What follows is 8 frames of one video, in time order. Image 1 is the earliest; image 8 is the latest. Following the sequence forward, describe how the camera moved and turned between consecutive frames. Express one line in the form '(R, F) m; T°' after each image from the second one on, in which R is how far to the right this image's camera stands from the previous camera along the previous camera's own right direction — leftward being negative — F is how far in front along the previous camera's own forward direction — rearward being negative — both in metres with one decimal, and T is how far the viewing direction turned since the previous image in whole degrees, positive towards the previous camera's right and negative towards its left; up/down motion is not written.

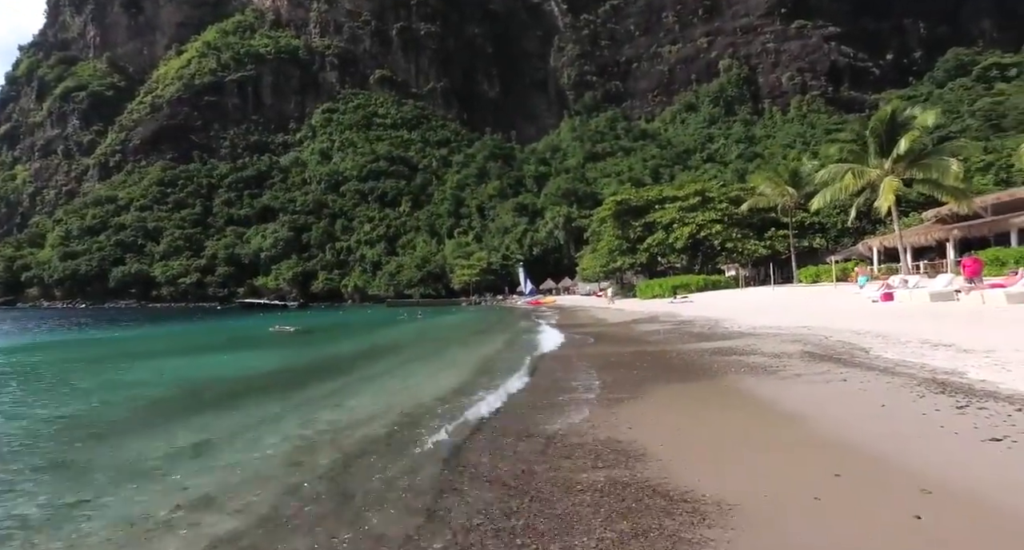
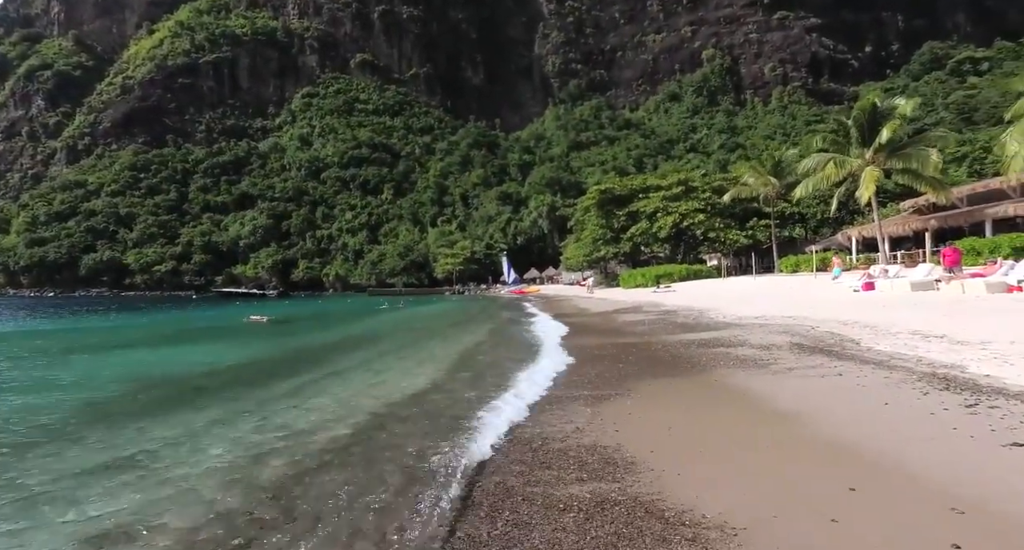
(+0.1, +0.5) m; +1°
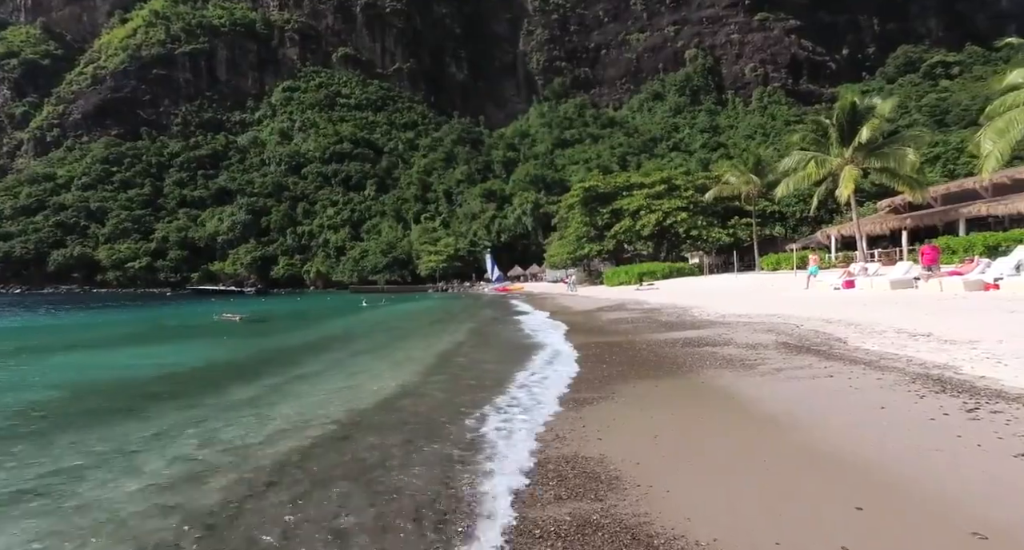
(+0.1, +0.4) m; +1°
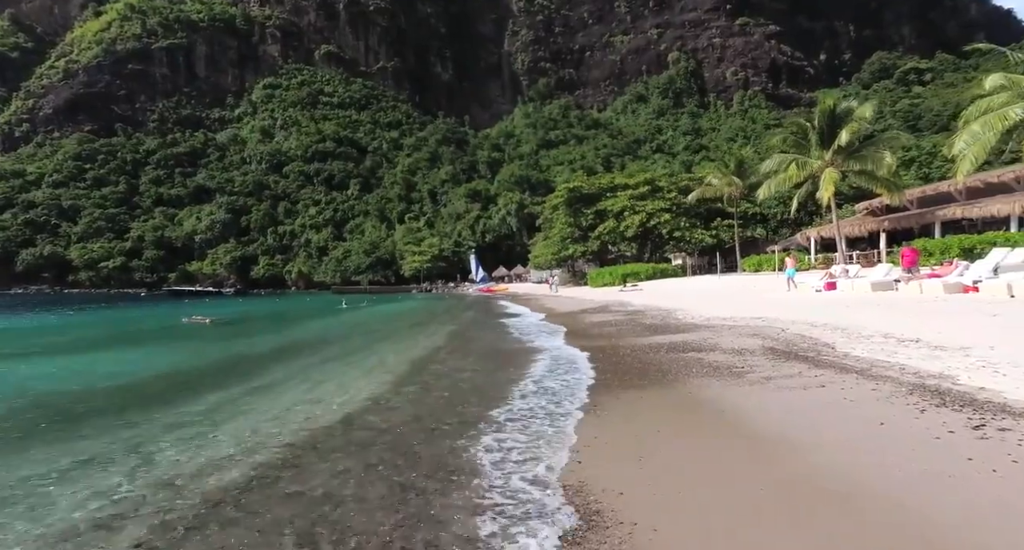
(+0.1, +0.4) m; +1°
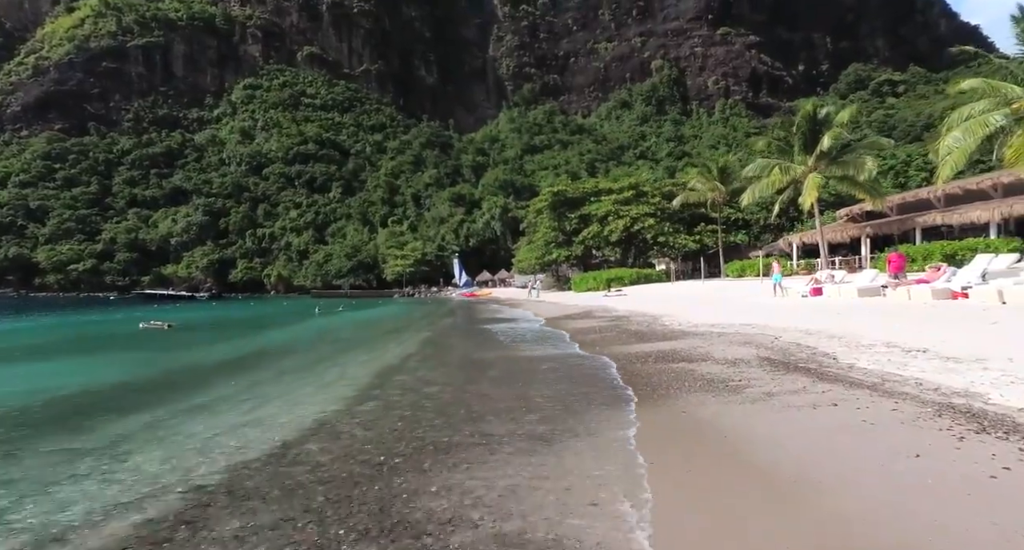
(+0.1, +0.8) m; +1°
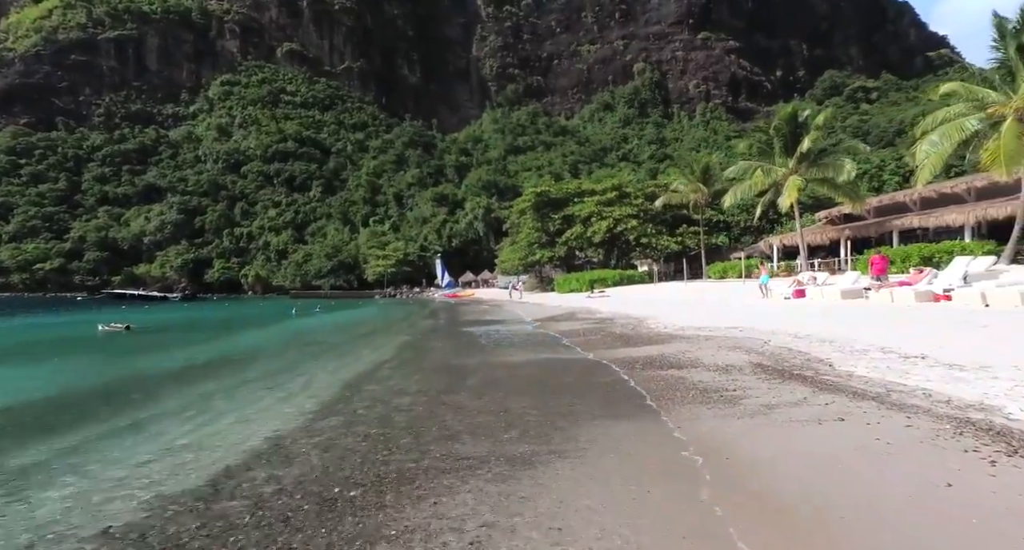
(0.0, +0.6) m; +1°
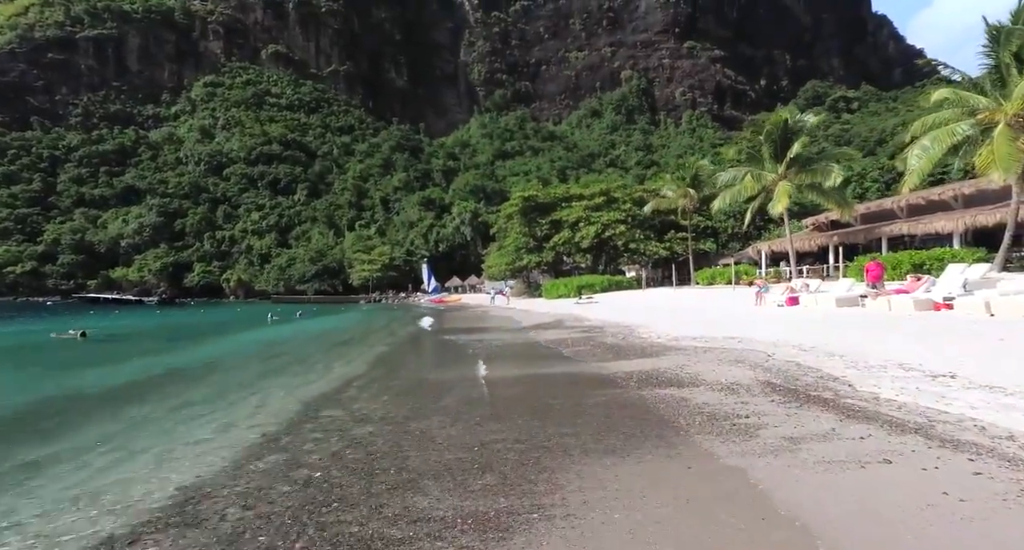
(+0.1, +1.0) m; +1°
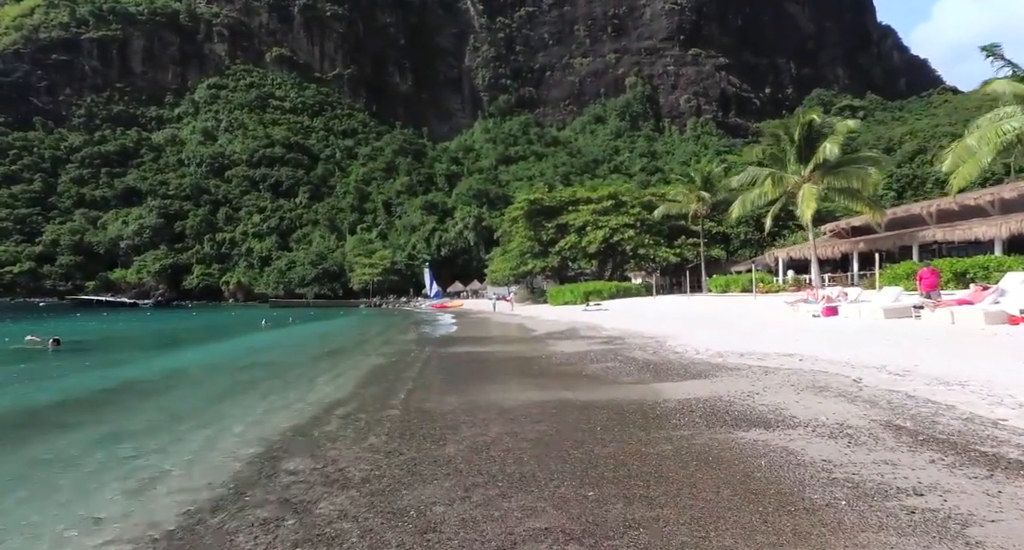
(-0.3, +2.4) m; 0°
